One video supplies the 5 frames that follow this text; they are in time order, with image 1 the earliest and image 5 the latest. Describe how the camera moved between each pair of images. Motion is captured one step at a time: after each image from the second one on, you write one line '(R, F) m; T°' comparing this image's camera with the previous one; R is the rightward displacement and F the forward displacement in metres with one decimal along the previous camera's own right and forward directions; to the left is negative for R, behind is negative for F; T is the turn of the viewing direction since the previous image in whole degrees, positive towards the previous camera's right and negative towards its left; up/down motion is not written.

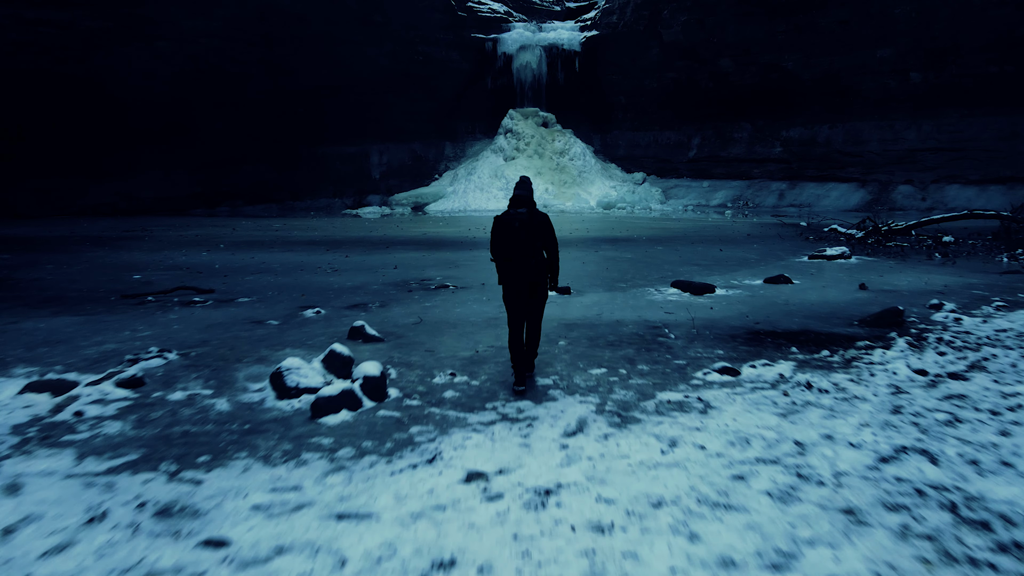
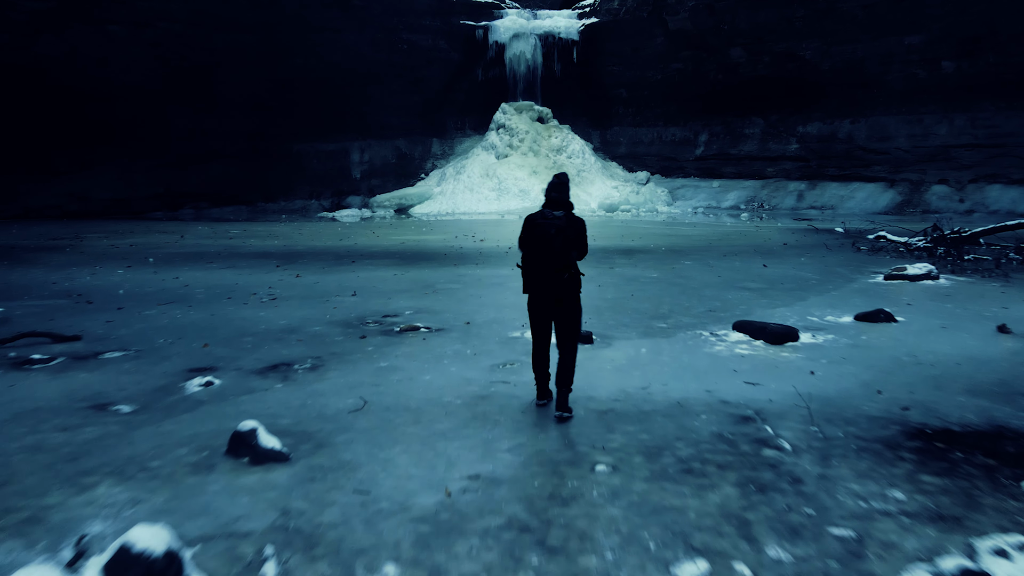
(0.0, +1.9) m; +1°
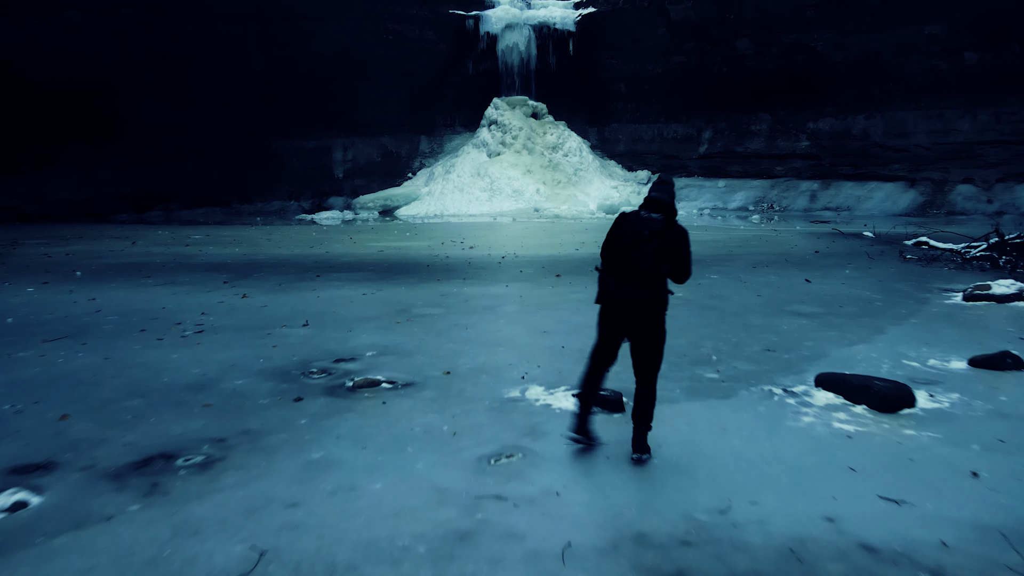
(0.0, +1.3) m; +1°
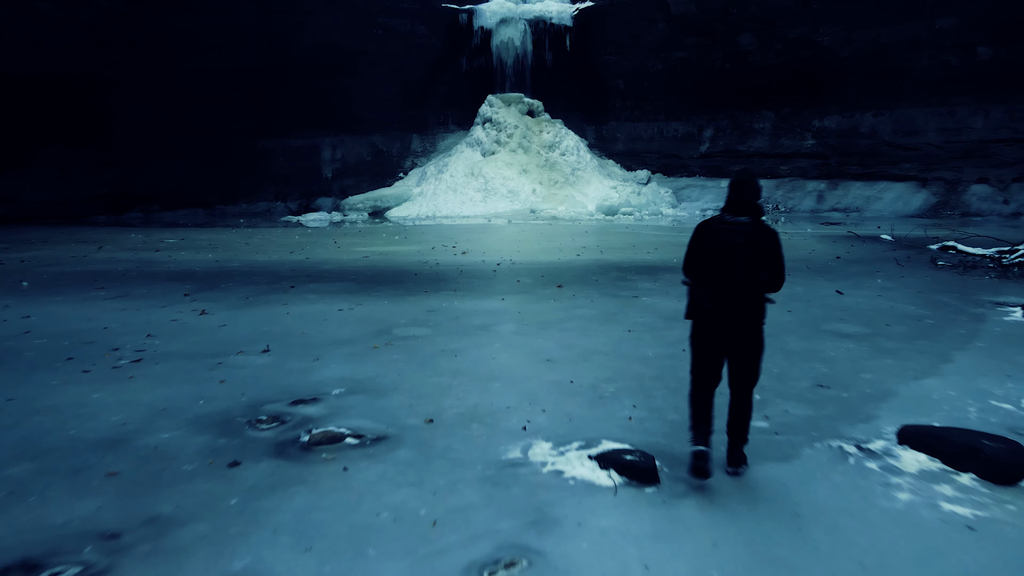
(0.0, +0.7) m; 0°
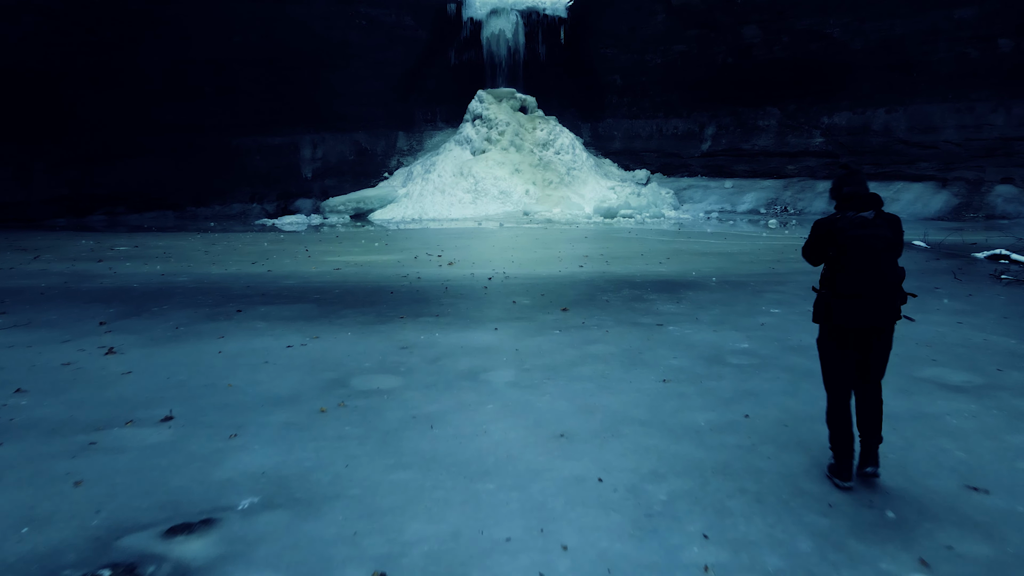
(0.0, +1.1) m; +1°
